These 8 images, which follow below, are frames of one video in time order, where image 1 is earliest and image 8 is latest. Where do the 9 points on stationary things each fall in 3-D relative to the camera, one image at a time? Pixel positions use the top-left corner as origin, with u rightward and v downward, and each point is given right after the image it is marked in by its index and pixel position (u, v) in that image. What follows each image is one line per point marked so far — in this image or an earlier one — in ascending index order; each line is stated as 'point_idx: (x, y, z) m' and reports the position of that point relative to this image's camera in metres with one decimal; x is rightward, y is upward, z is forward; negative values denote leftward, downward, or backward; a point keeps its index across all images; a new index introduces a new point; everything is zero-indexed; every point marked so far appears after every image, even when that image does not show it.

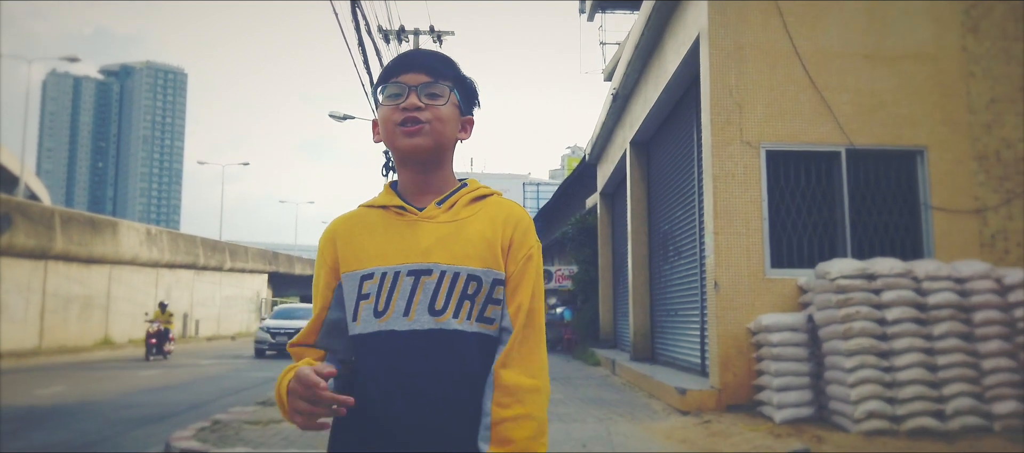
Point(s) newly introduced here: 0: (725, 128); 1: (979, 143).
0: (+1.9, +0.9, +6.0) m
1: (+4.1, +0.7, +5.9) m
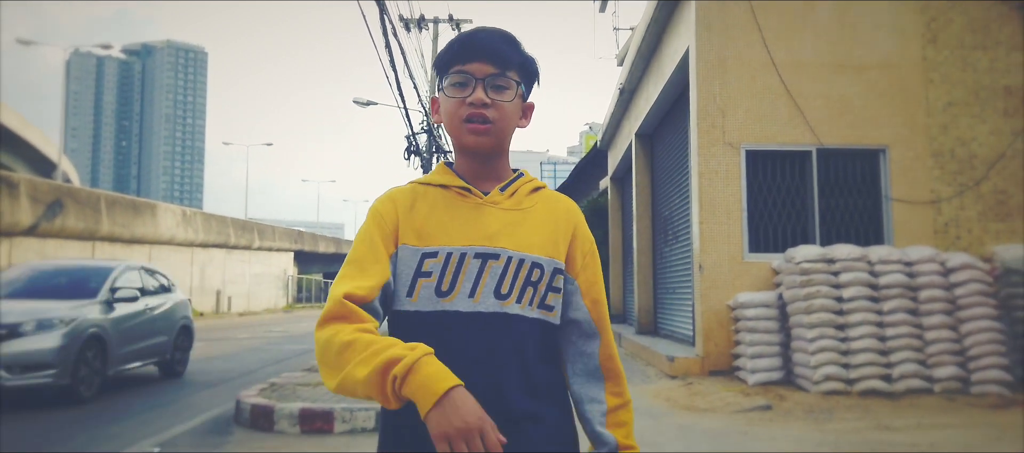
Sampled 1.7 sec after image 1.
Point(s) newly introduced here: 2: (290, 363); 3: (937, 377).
0: (+2.1, +1.0, +6.8) m
1: (+4.3, +0.8, +6.6) m
2: (-3.7, -2.2, +10.7) m
3: (+3.8, -1.3, +5.9) m
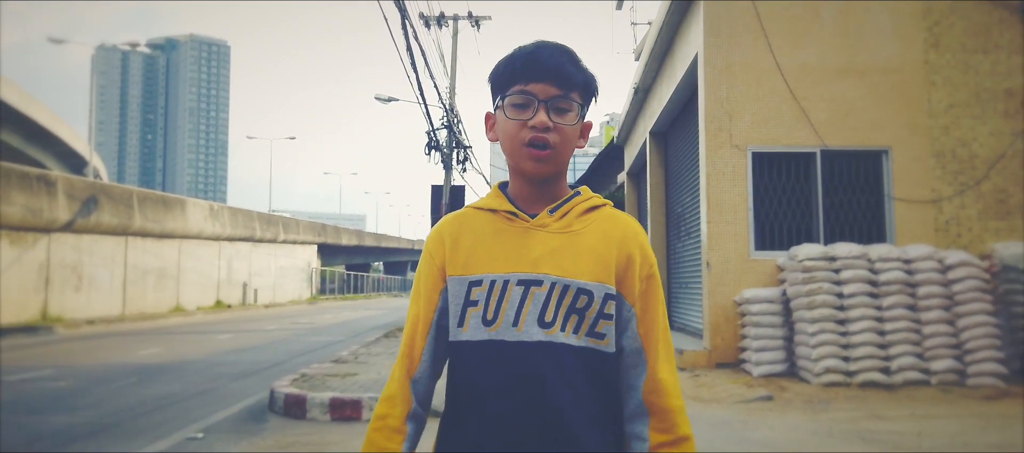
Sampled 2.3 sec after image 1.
0: (+2.2, +1.0, +7.1) m
1: (+4.4, +0.9, +6.8) m
2: (-3.4, -2.2, +11.2) m
3: (+3.9, -1.3, +6.1) m
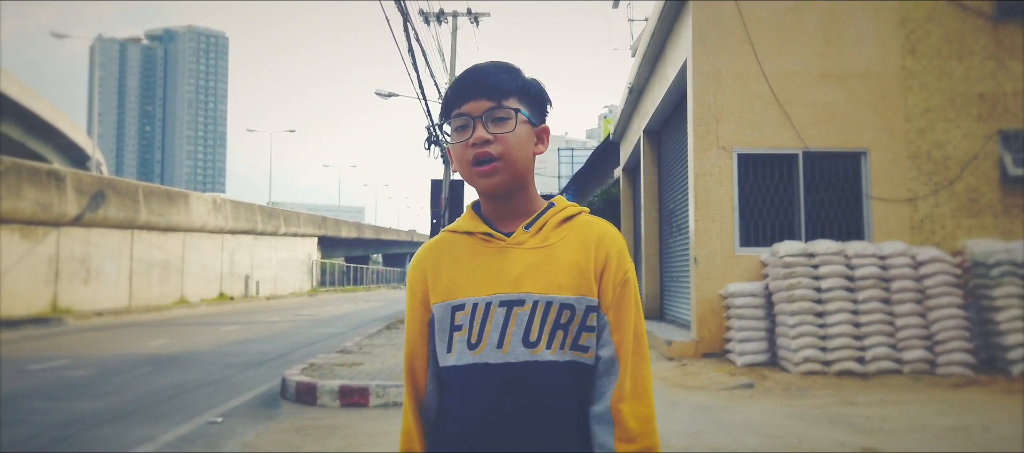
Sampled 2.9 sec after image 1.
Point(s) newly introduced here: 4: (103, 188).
0: (+2.2, +1.0, +7.5) m
1: (+4.4, +0.9, +7.2) m
2: (-3.4, -2.1, +11.6) m
3: (+3.9, -1.3, +6.5) m
4: (-9.0, +0.8, +14.4) m
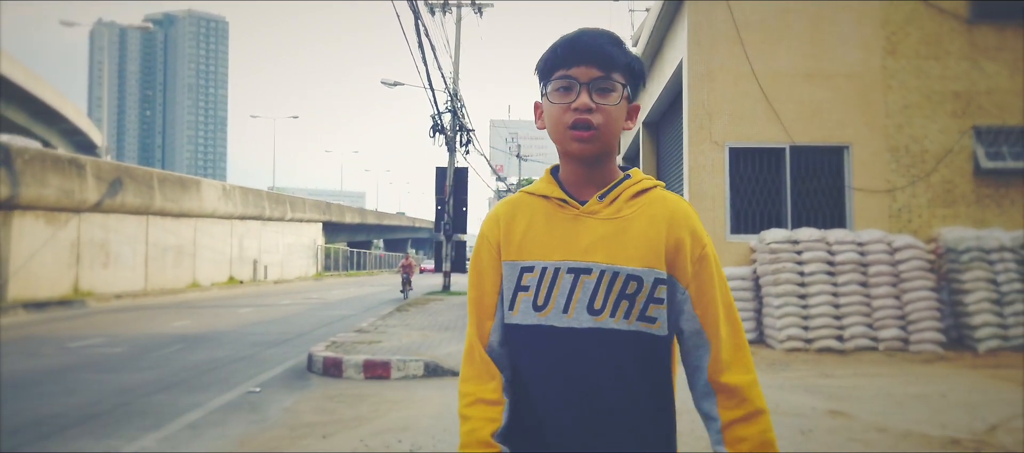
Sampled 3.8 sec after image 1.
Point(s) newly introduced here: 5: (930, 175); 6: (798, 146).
0: (+2.3, +1.2, +8.0) m
1: (+4.5, +1.0, +7.8) m
2: (-3.3, -1.9, +12.2) m
3: (+4.0, -1.2, +7.1) m
4: (-8.9, +1.2, +15.0) m
5: (+4.9, +0.6, +7.7) m
6: (+3.4, +1.0, +7.9) m
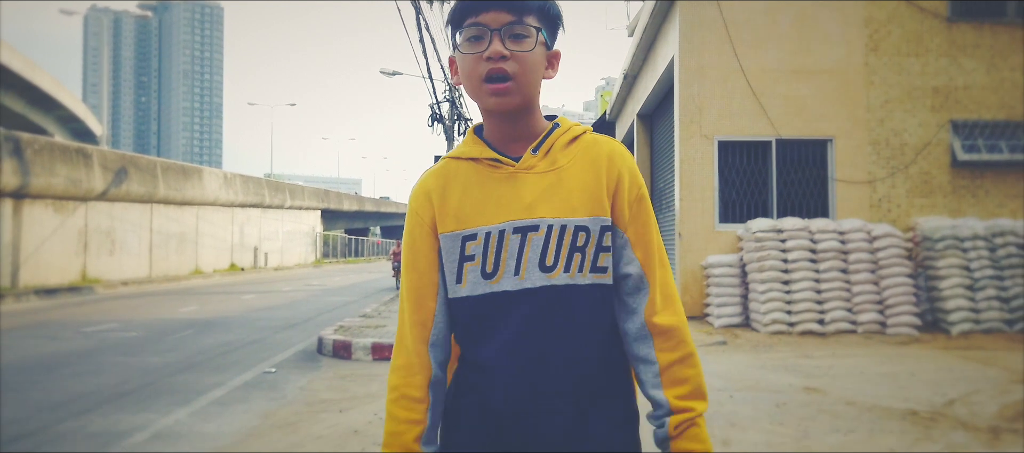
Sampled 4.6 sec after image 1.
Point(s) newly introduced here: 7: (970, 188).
0: (+2.3, +1.3, +8.4) m
1: (+4.5, +1.1, +8.1) m
2: (-3.3, -1.6, +12.6) m
3: (+4.0, -1.1, +7.5) m
4: (-8.9, +1.4, +15.3) m
5: (+4.9, +0.7, +8.1) m
6: (+3.4, +1.1, +8.2) m
7: (+5.7, +0.5, +8.2) m
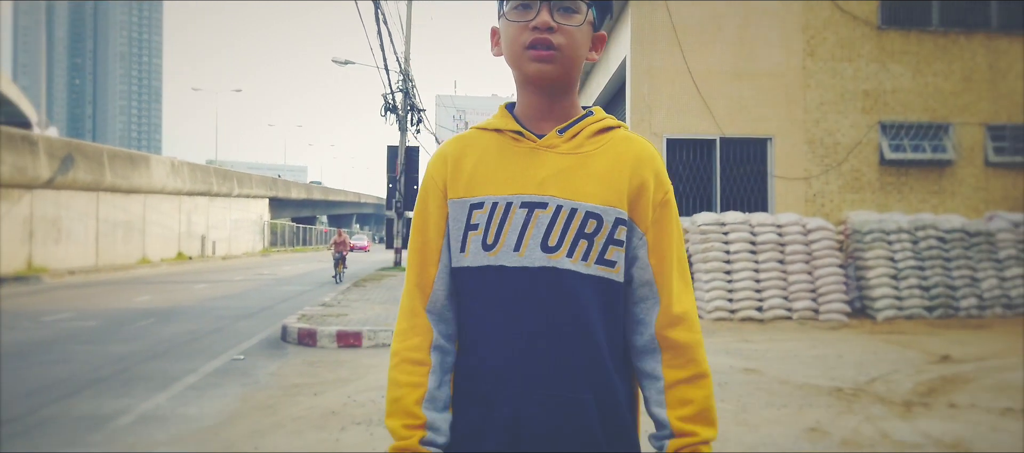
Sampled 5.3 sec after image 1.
0: (+1.7, +1.4, +8.8) m
1: (+4.0, +1.2, +8.7) m
2: (-4.2, -1.4, +12.7) m
3: (+3.5, -1.0, +8.1) m
4: (-9.9, +1.7, +14.9) m
5: (+4.4, +0.8, +8.7) m
6: (+2.9, +1.2, +8.8) m
7: (+5.2, +0.6, +8.9) m
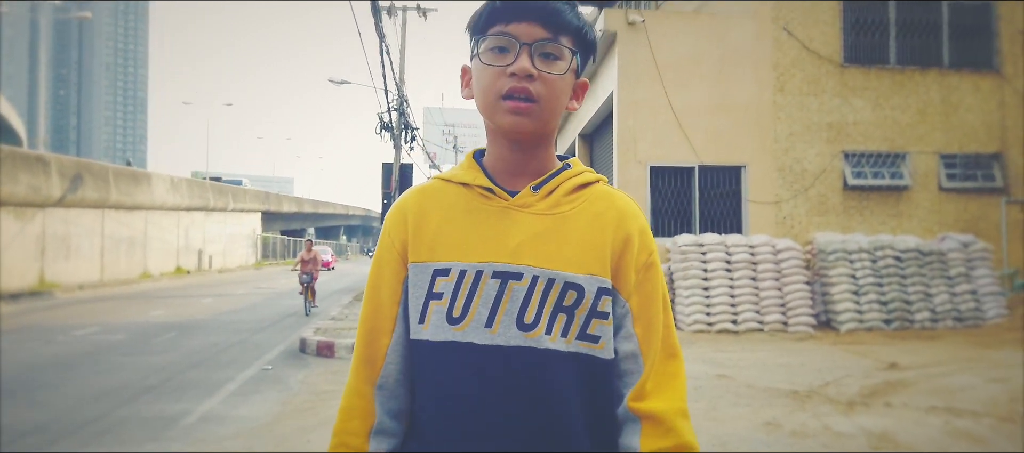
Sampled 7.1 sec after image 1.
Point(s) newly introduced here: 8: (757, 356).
0: (+1.7, +1.1, +9.7) m
1: (+3.9, +0.9, +9.7) m
2: (-4.3, -1.8, +13.4) m
3: (+3.5, -1.3, +9.0) m
4: (-10.1, +1.3, +15.5) m
5: (+4.3, +0.5, +9.6) m
6: (+2.9, +0.9, +9.7) m
7: (+5.1, +0.3, +9.8) m
8: (+2.9, -1.5, +7.7) m
